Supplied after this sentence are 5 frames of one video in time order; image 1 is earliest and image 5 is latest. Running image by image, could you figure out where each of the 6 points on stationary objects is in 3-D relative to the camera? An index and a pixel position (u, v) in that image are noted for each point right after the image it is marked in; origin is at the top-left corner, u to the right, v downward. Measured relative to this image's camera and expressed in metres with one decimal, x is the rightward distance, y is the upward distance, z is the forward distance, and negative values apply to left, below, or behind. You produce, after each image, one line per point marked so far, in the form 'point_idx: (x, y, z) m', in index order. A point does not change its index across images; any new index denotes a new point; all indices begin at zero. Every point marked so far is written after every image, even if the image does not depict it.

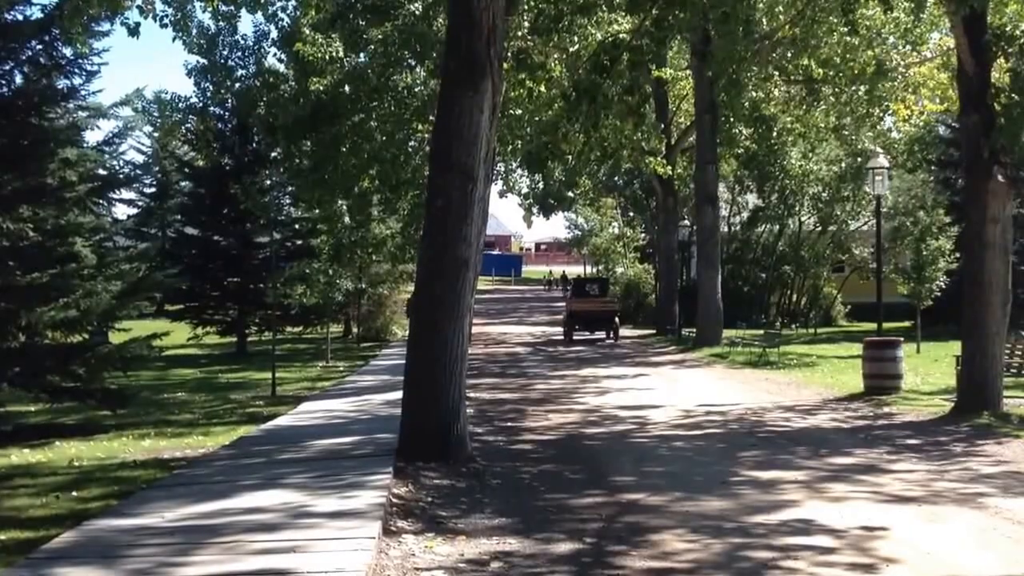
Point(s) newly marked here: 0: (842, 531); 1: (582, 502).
0: (+1.6, -1.2, +9.0) m
1: (+0.4, -1.2, +10.4) m
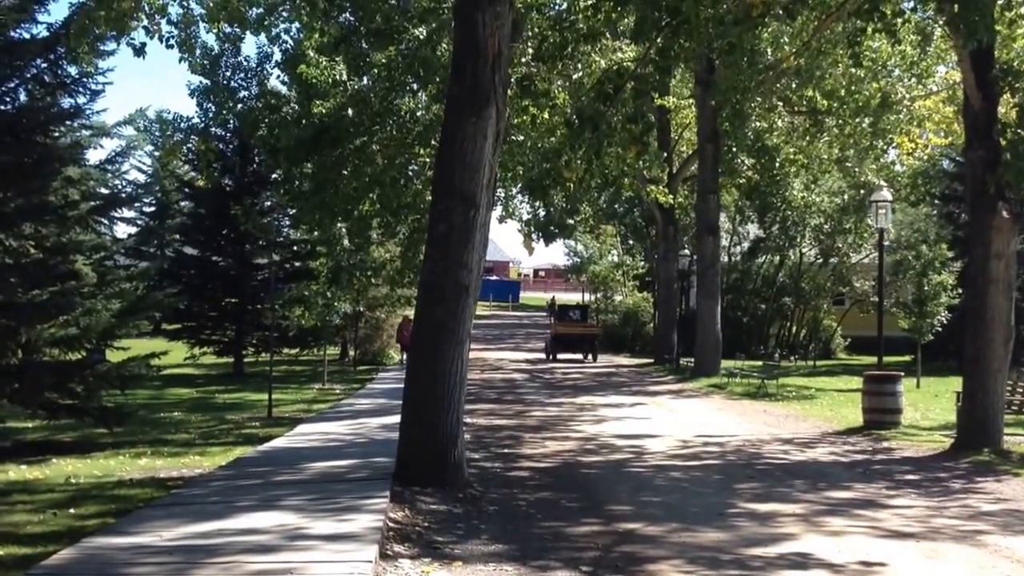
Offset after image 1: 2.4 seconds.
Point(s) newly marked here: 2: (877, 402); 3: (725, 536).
0: (+1.6, -1.4, +8.9) m
1: (+0.4, -1.4, +10.4) m
2: (+3.8, -1.2, +19.0) m
3: (+1.2, -1.4, +10.1) m
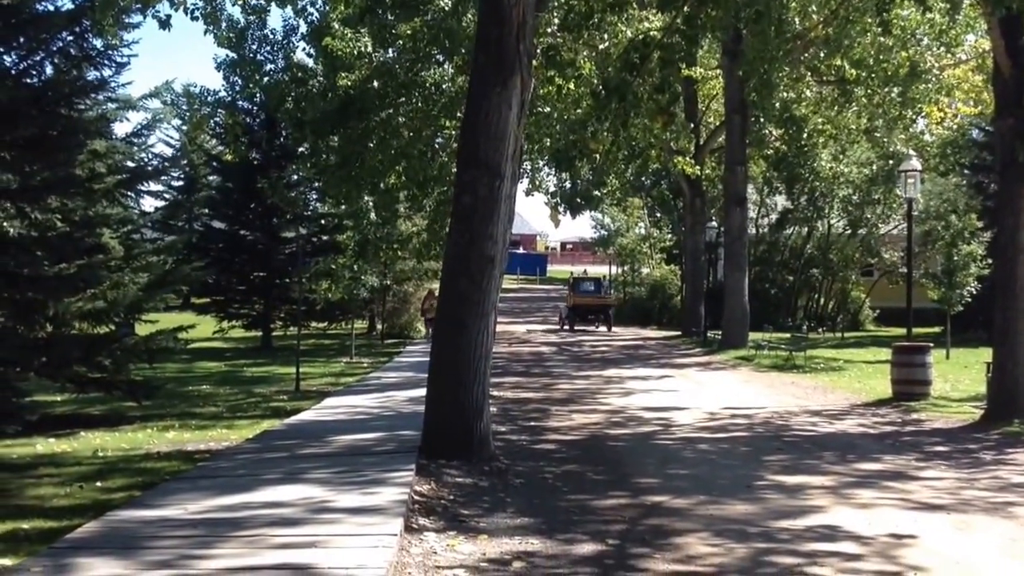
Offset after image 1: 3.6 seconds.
0: (+1.7, -1.2, +8.9) m
1: (+0.5, -1.2, +10.3) m
2: (+4.1, -0.9, +18.9) m
3: (+1.3, -1.2, +10.0) m
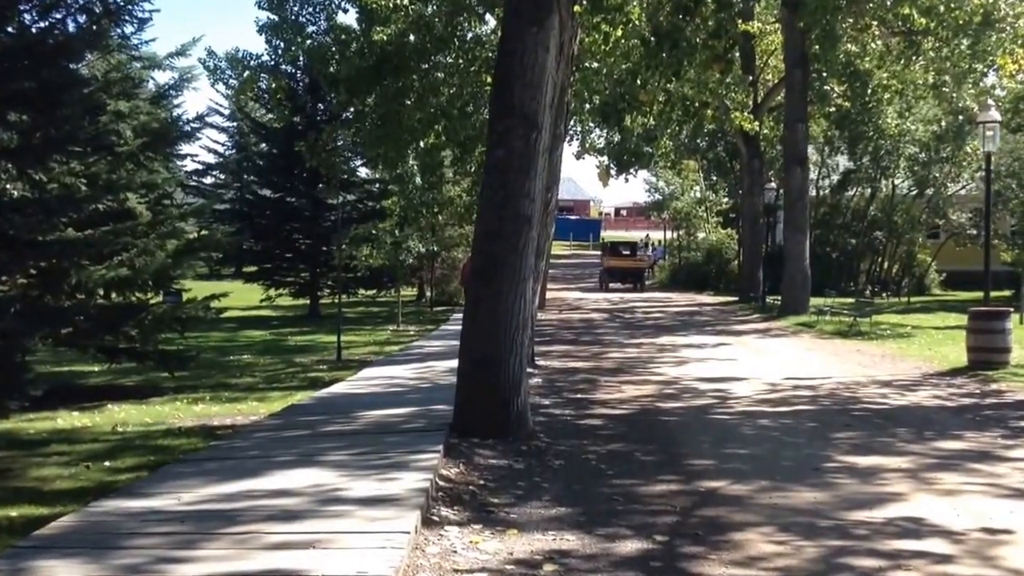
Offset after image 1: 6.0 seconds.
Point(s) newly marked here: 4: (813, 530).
0: (+1.9, -1.0, +7.6) m
1: (+0.7, -1.0, +9.1) m
2: (+4.5, -0.5, +17.6) m
3: (+1.5, -1.0, +8.8) m
4: (+1.3, -1.0, +7.8) m
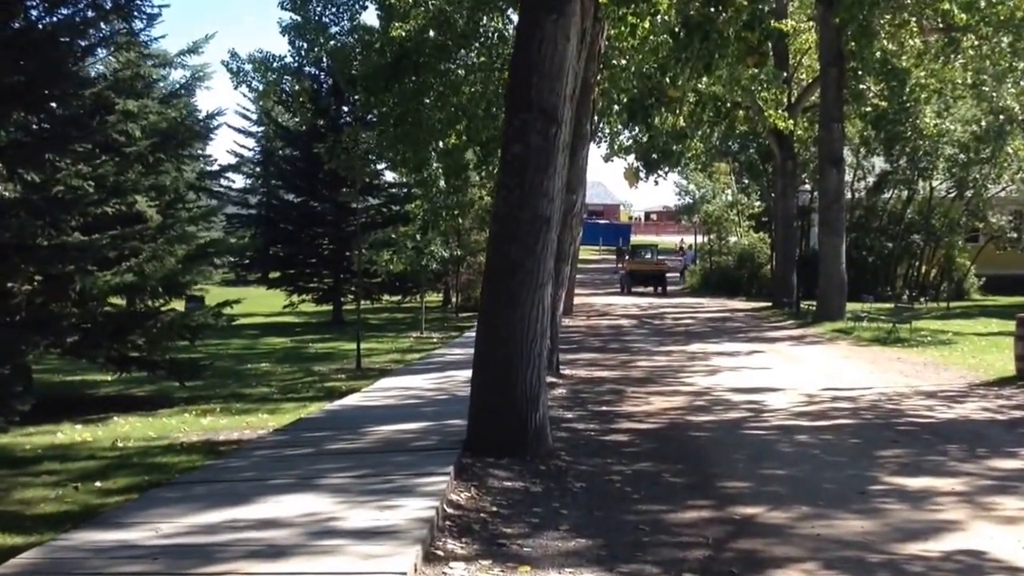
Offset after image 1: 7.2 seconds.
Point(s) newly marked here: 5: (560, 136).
0: (+1.9, -1.1, +6.8) m
1: (+0.8, -1.0, +8.3) m
2: (+4.7, -0.5, +16.6) m
3: (+1.6, -1.0, +7.9) m
4: (+1.3, -1.1, +6.9) m
5: (+0.3, +0.9, +10.4) m
